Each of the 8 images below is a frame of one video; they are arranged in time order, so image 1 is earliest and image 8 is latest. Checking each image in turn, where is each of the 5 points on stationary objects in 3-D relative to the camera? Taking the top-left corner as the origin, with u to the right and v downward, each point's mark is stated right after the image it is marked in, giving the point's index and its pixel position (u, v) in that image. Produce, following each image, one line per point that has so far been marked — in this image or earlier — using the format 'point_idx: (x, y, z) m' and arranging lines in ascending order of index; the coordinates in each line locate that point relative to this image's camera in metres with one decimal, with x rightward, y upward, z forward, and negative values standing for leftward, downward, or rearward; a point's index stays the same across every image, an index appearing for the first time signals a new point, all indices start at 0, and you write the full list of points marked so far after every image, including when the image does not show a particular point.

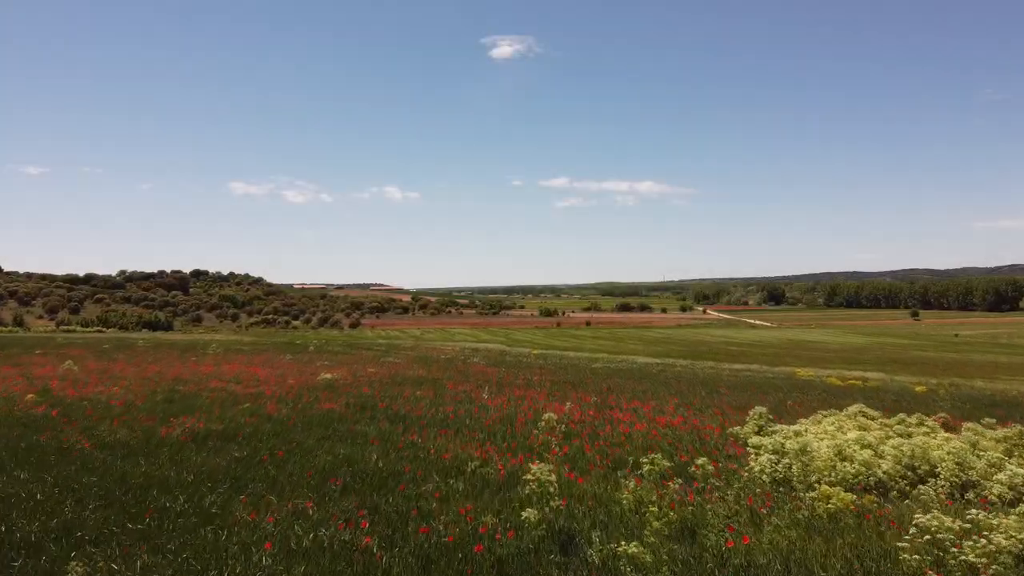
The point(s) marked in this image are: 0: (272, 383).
0: (-9.1, -3.6, +19.4) m
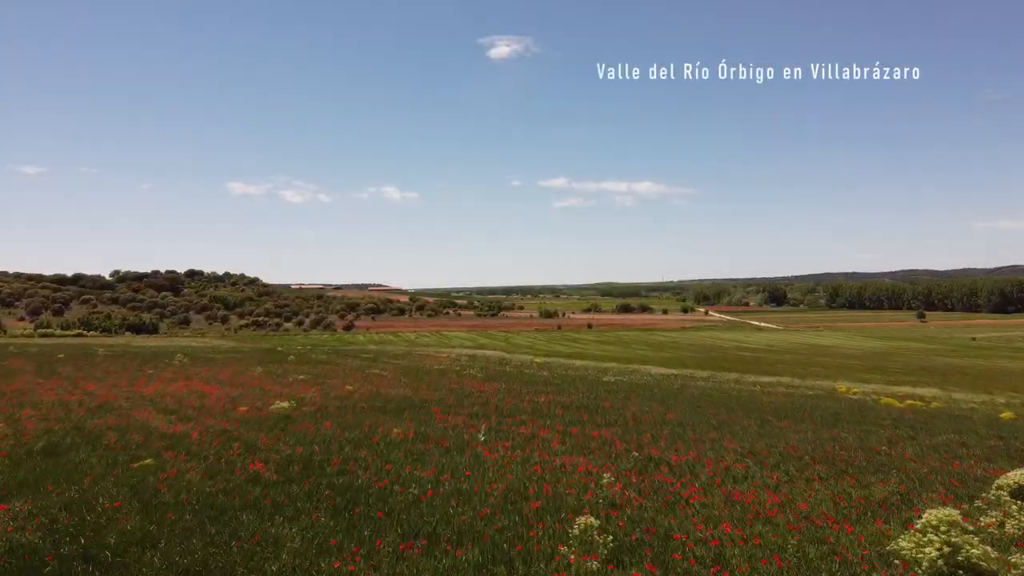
0: (-9.0, -3.8, +15.5) m
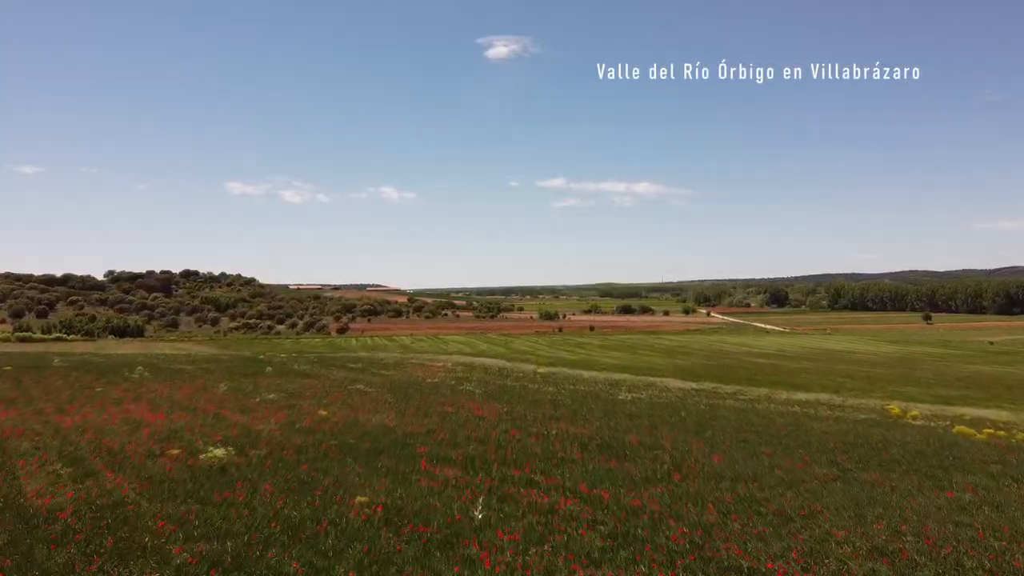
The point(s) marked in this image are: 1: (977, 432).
0: (-8.9, -4.0, +11.8) m
1: (+17.7, -5.4, +19.7) m
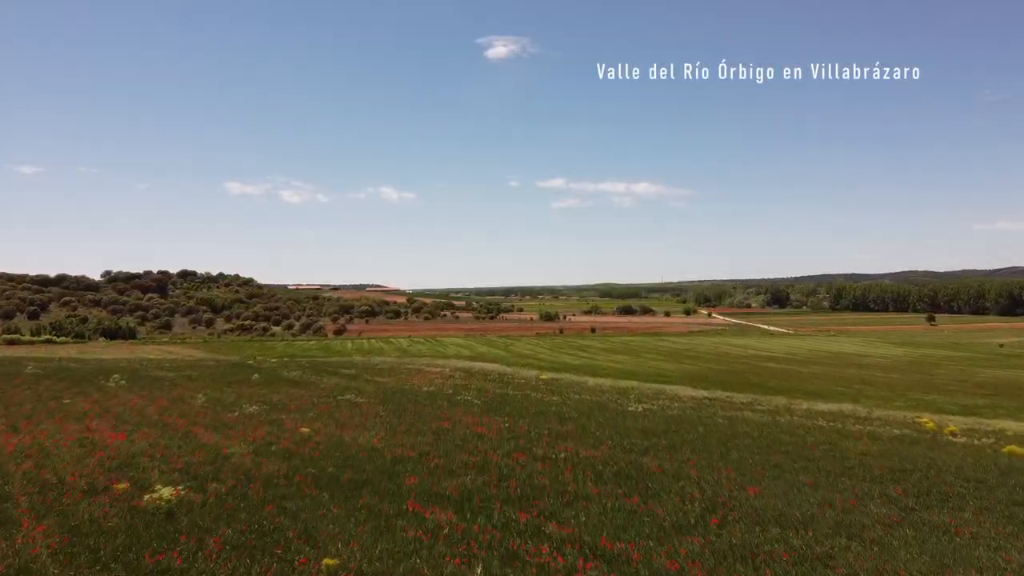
0: (-8.8, -4.2, +9.9) m
1: (+17.8, -5.6, +17.8) m
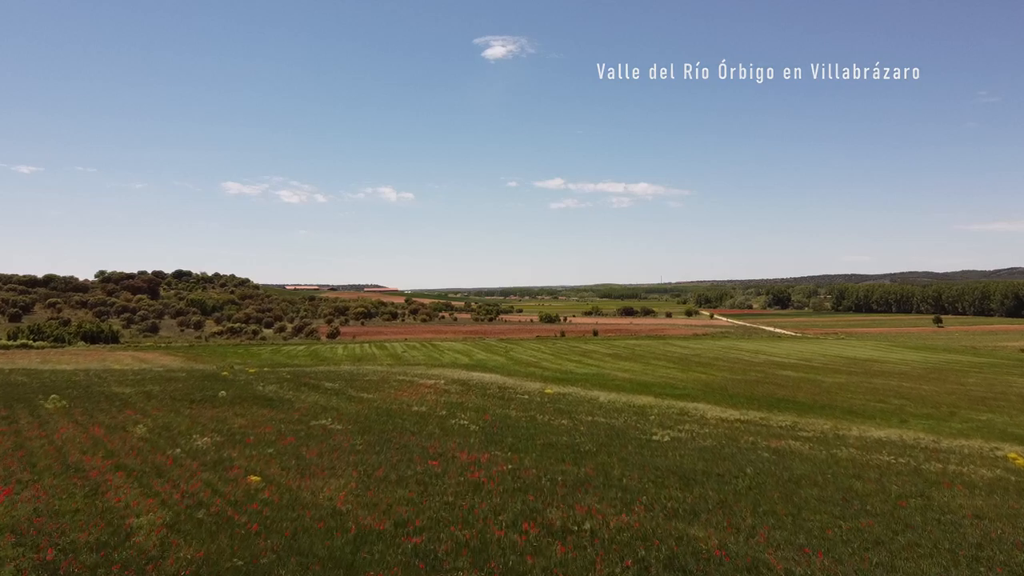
0: (-8.6, -4.5, +6.0) m
1: (+18.0, -5.9, +14.0) m
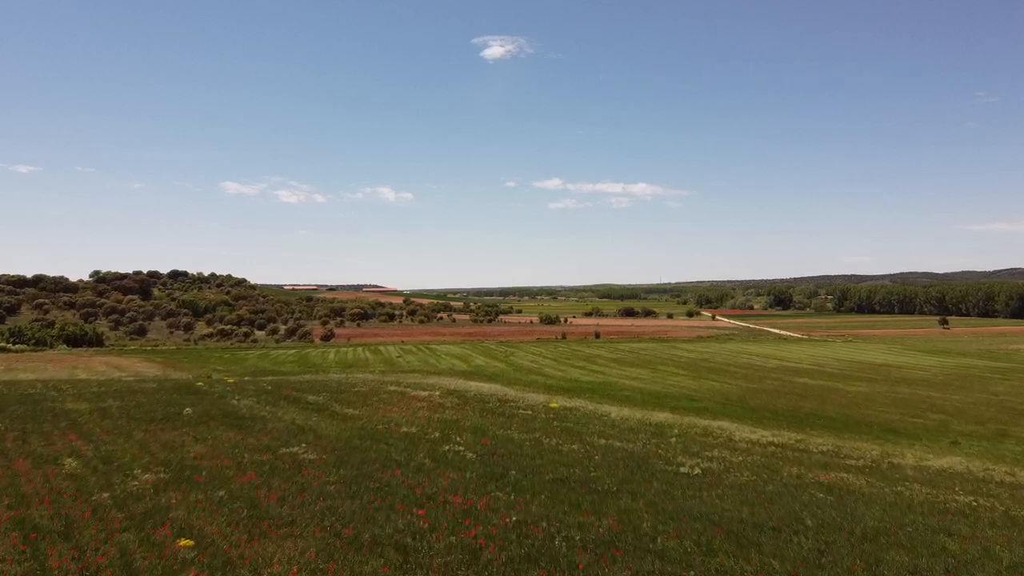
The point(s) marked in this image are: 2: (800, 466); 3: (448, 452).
0: (-8.5, -4.7, +2.8) m
1: (+18.1, -6.1, +10.8) m
2: (+11.0, -6.7, +19.7) m
3: (-2.5, -6.3, +19.6) m
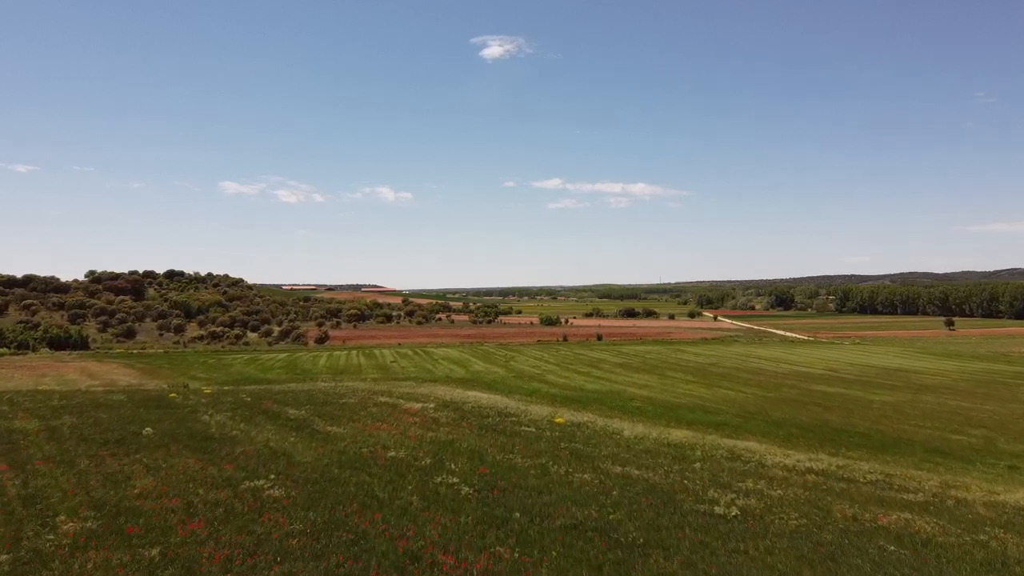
0: (-8.3, -4.8, -0.1) m
1: (+18.2, -6.3, +8.0) m
2: (+11.1, -6.9, +16.8) m
3: (-2.4, -6.5, +16.8) m
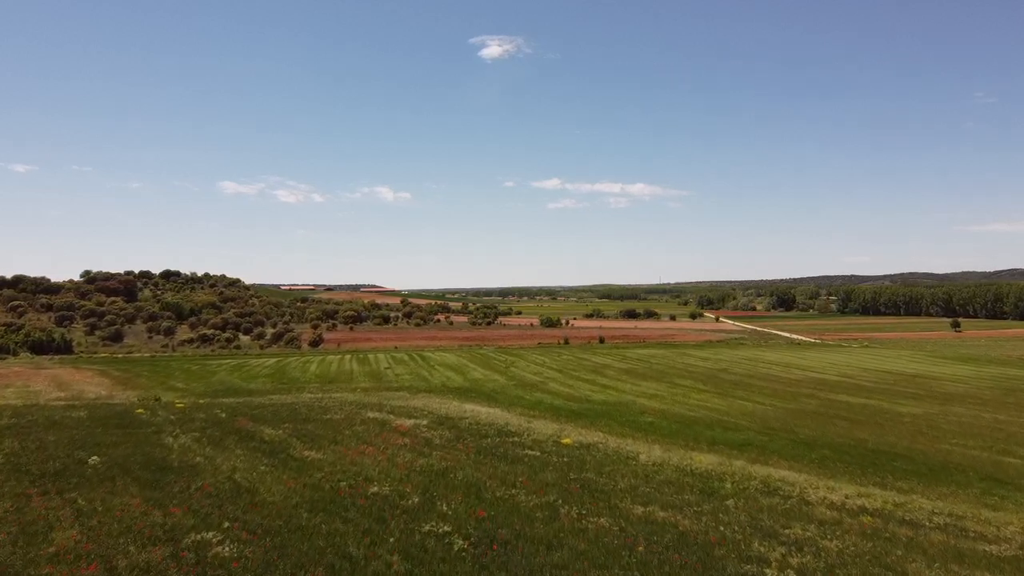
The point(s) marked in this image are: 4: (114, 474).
0: (-8.2, -5.1, -3.0) m
1: (+18.3, -6.6, +5.0) m
2: (+11.1, -7.2, +13.9) m
3: (-2.3, -6.7, +13.8) m
4: (-14.5, -6.7, +18.9) m
